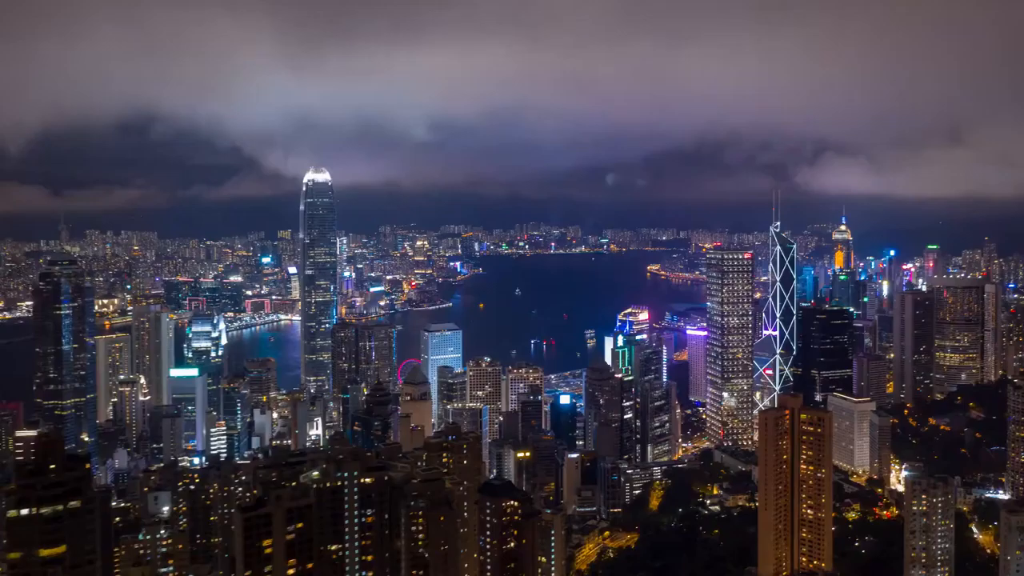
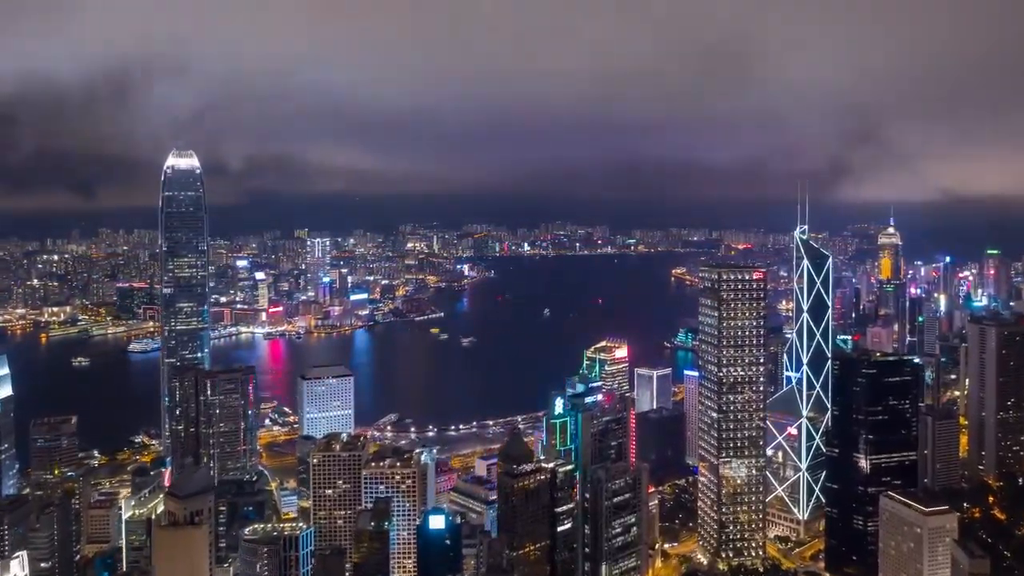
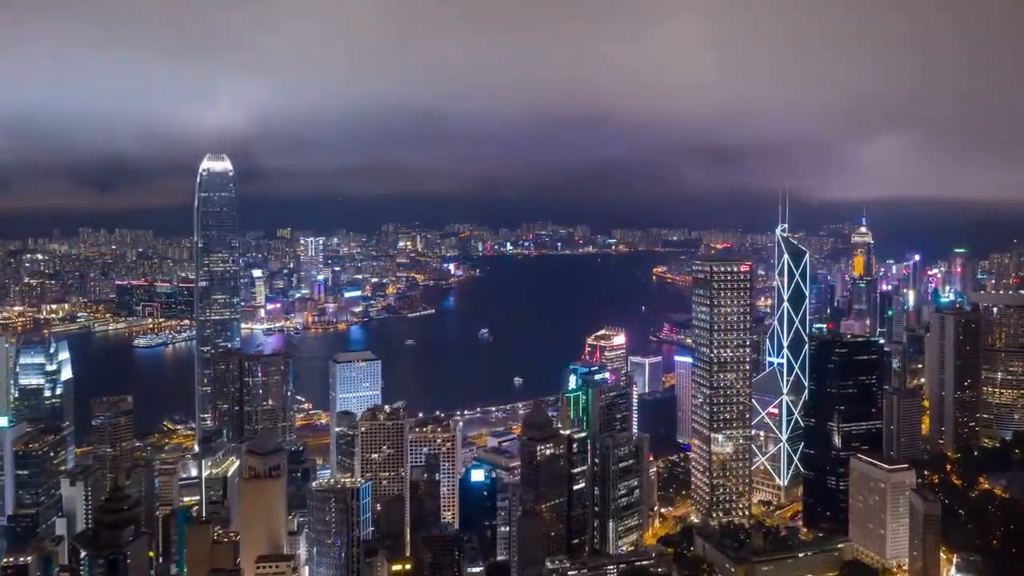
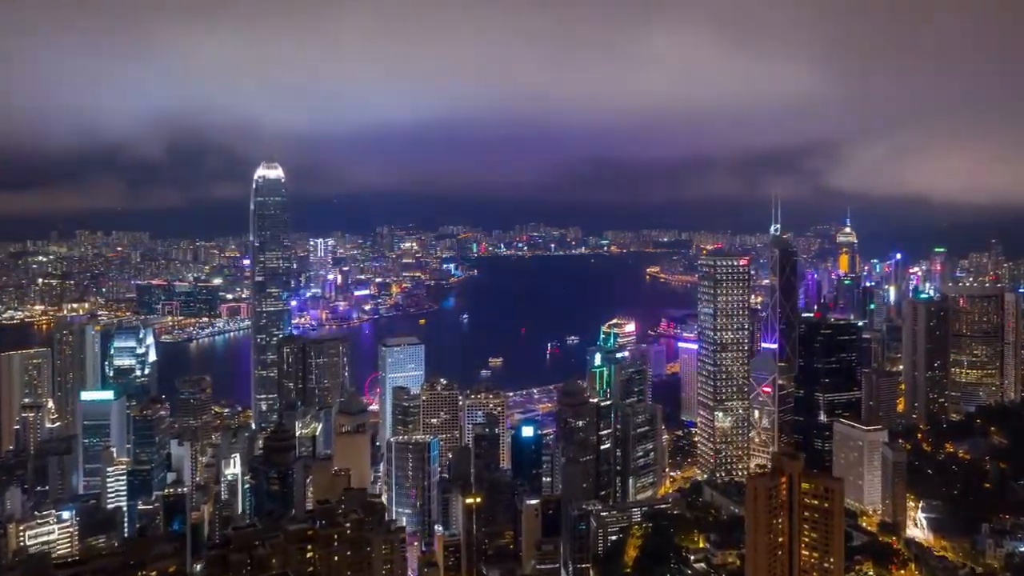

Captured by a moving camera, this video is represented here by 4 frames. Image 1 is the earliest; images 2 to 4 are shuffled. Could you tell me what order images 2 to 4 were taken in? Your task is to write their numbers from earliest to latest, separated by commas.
4, 3, 2
